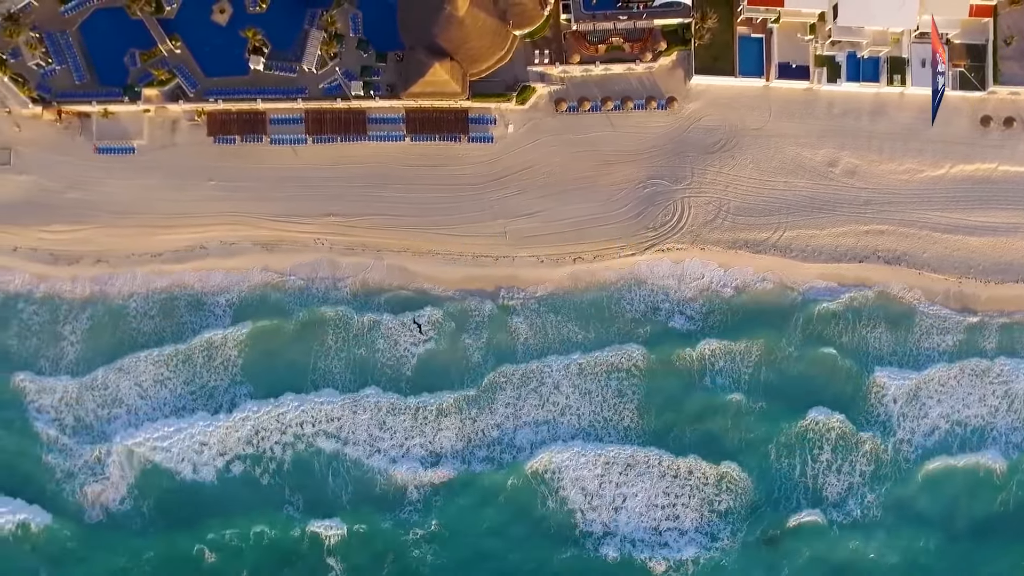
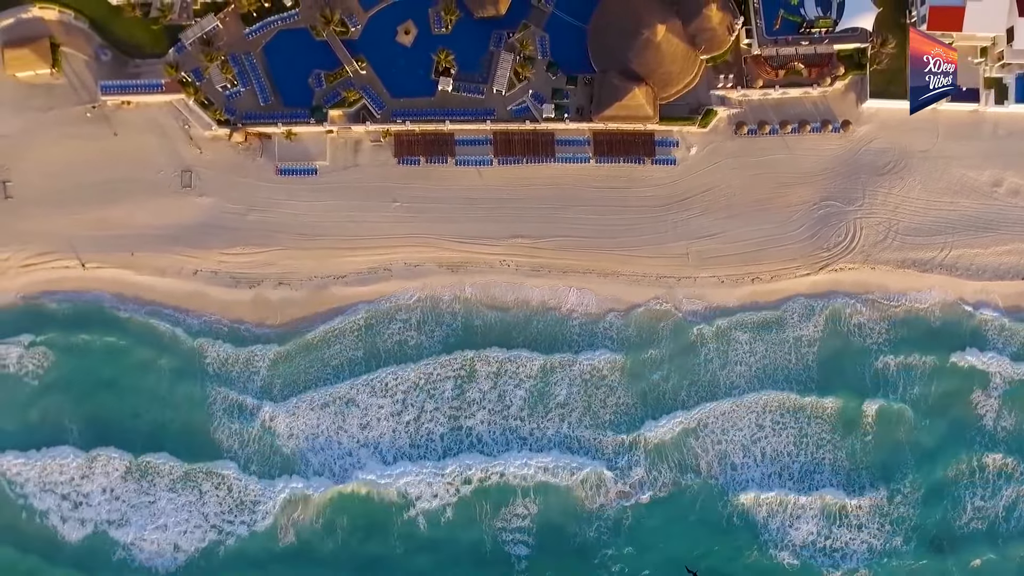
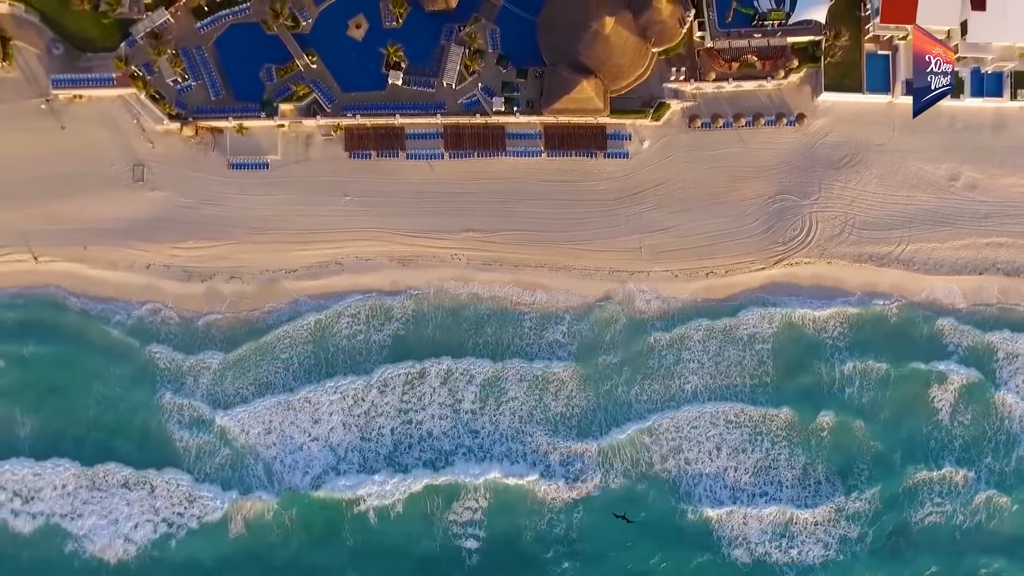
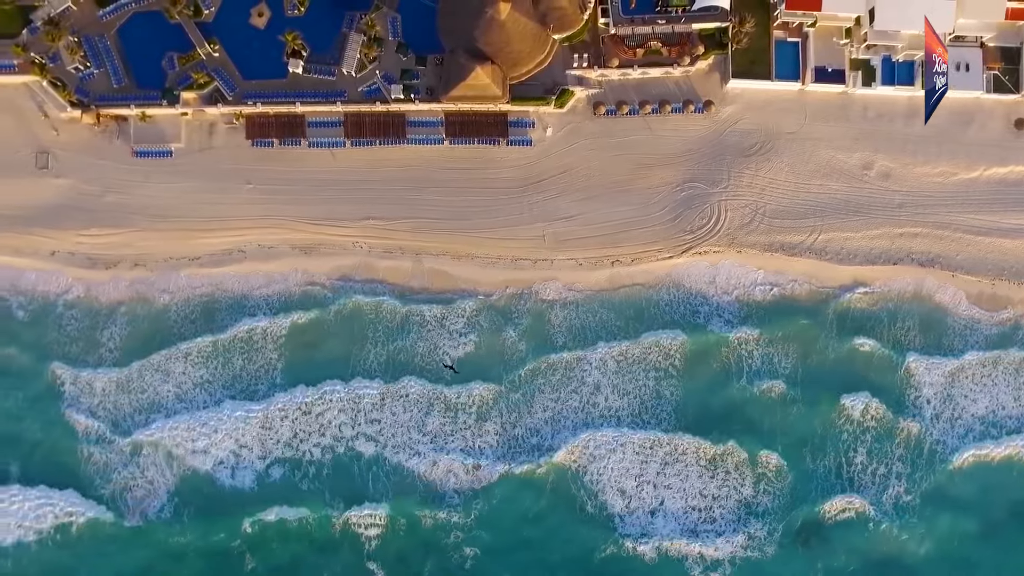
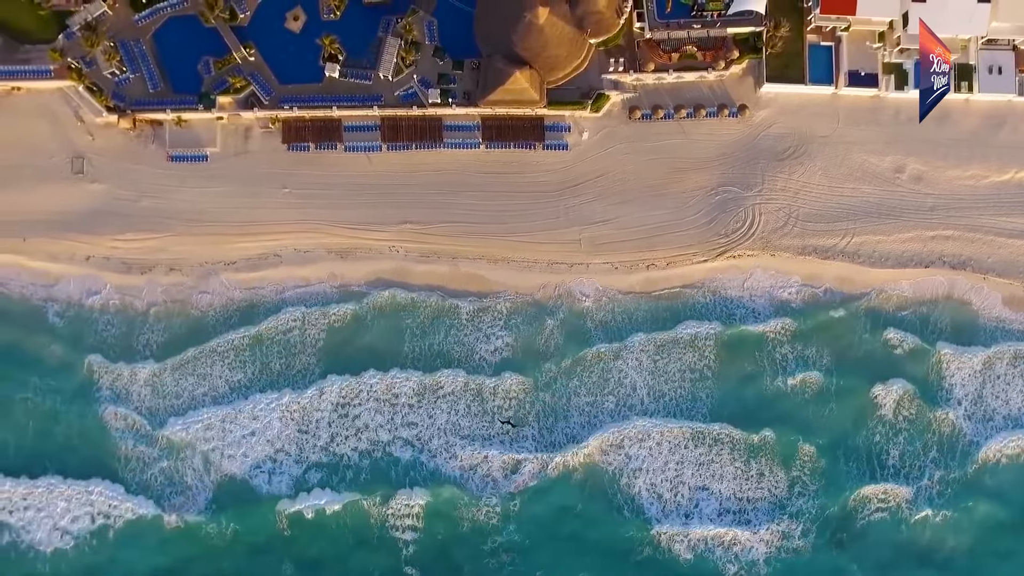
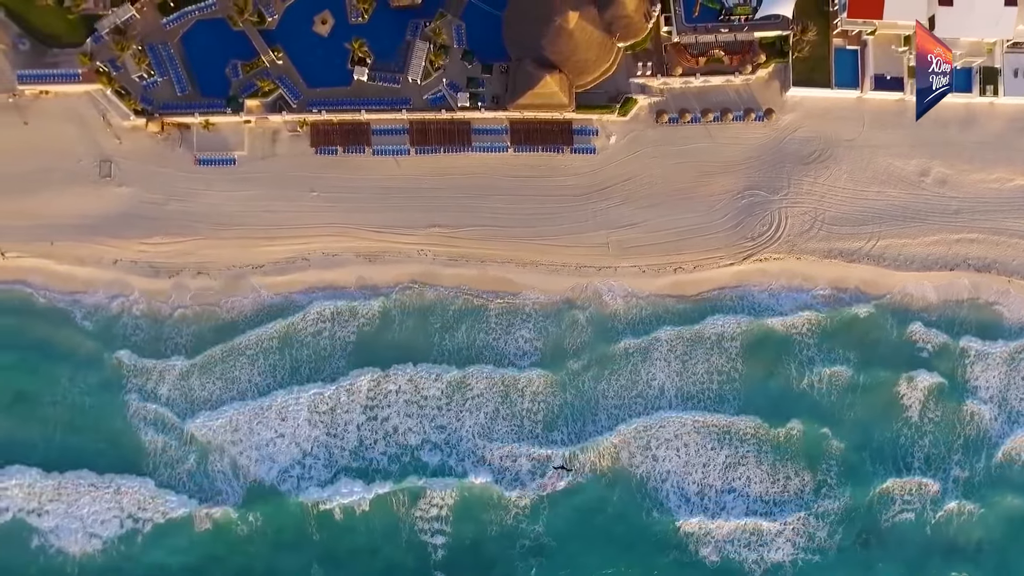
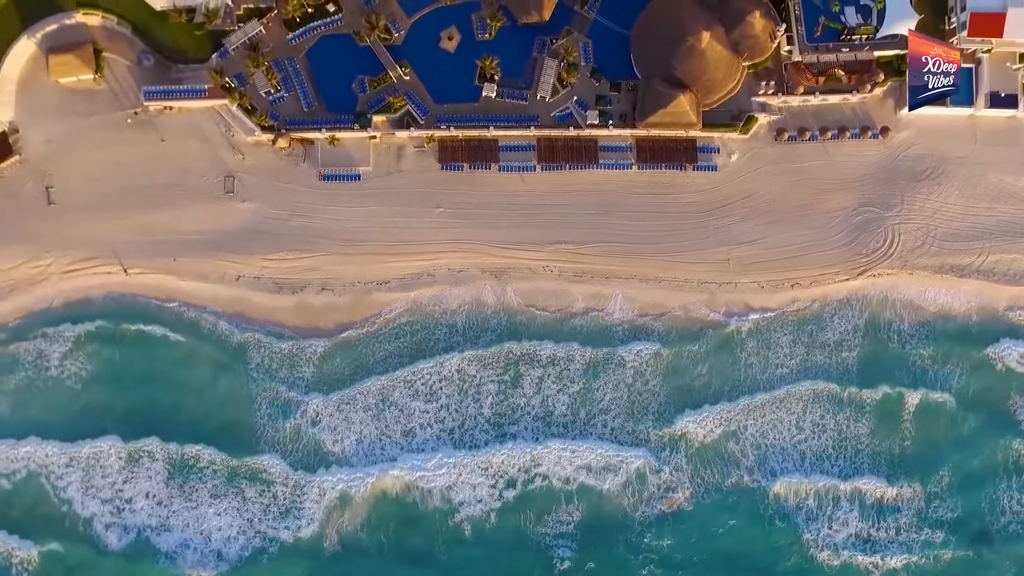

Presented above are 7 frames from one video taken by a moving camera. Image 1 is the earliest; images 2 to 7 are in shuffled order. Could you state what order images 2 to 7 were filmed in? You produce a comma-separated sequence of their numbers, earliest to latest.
4, 5, 6, 3, 2, 7
